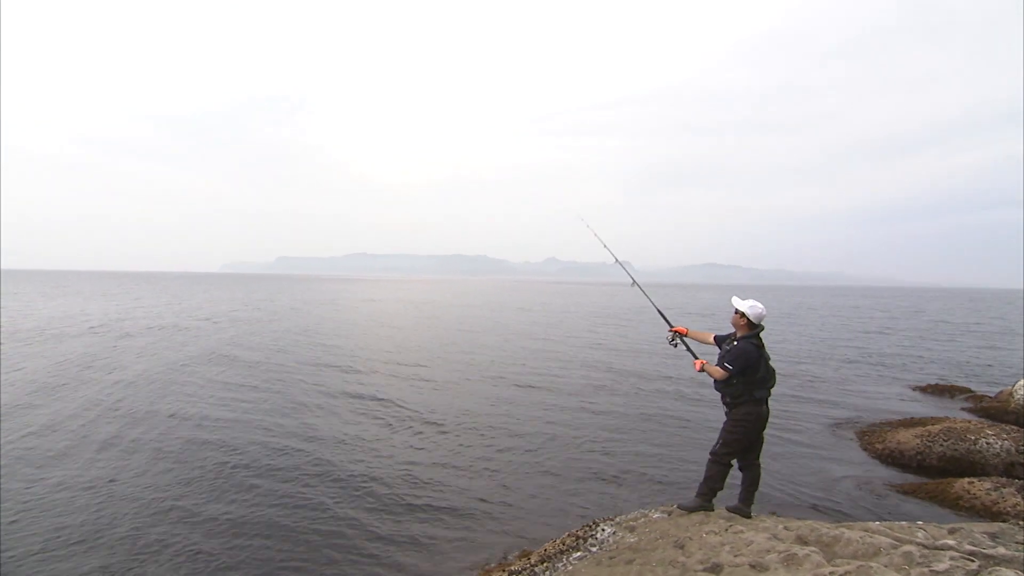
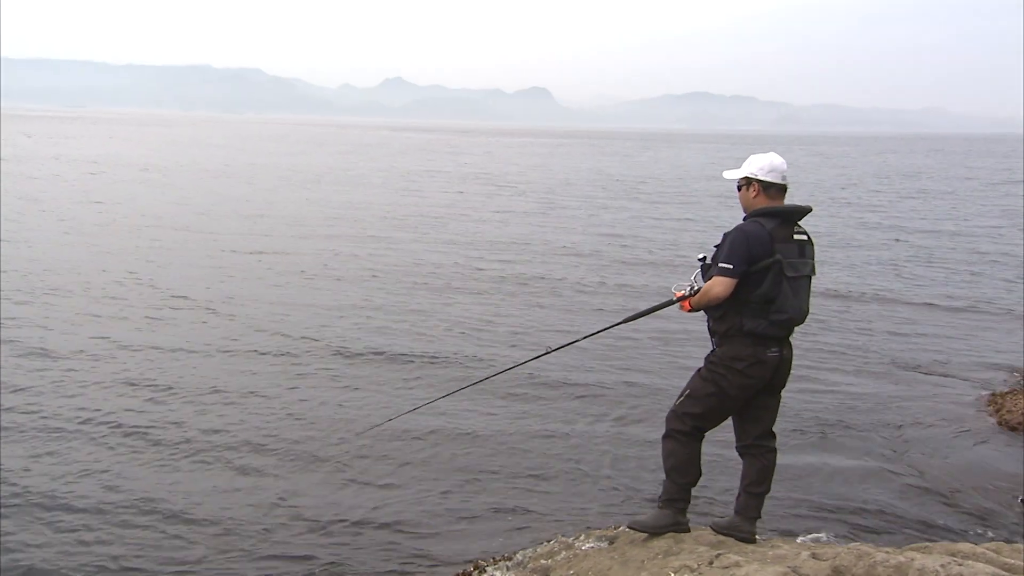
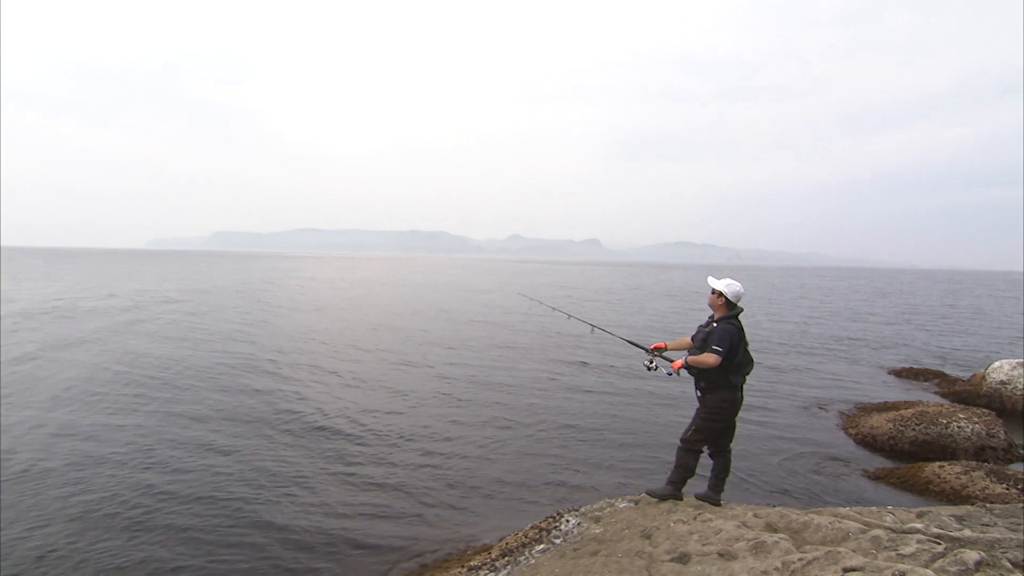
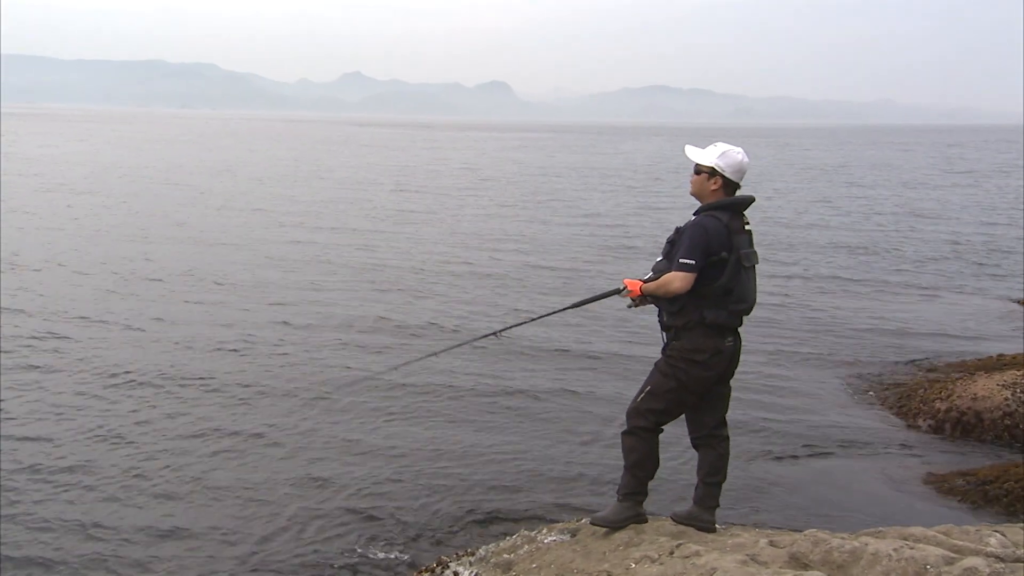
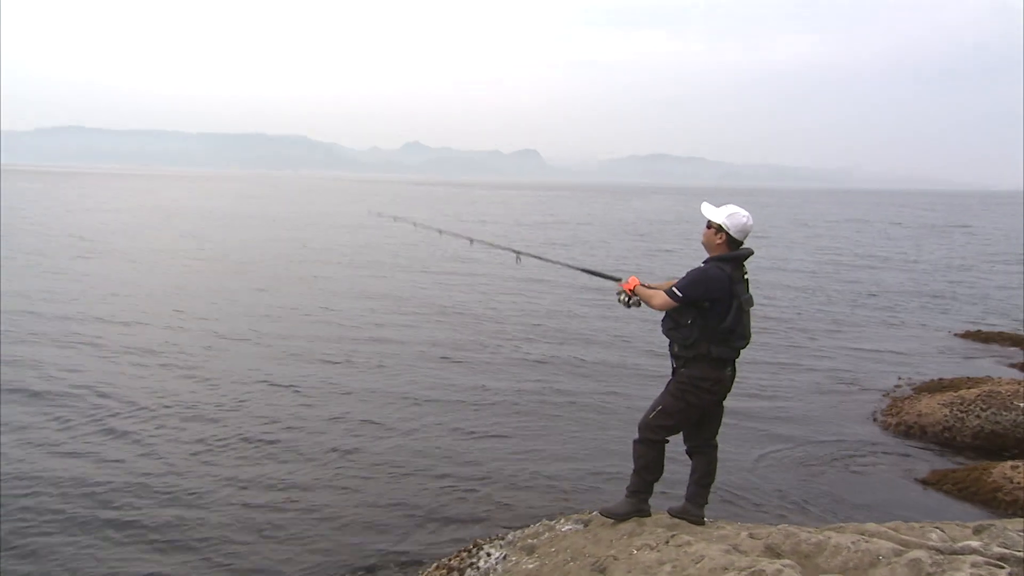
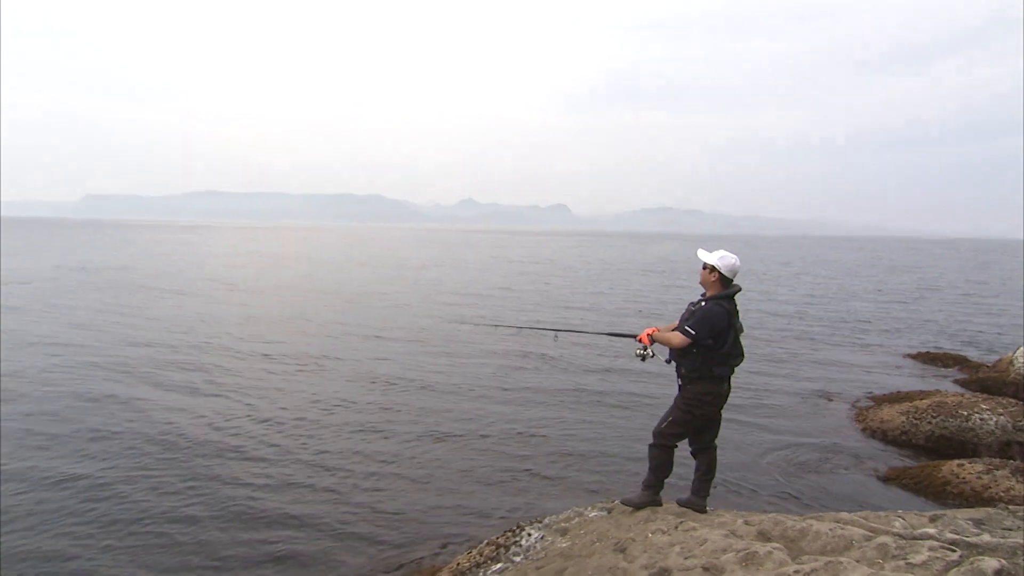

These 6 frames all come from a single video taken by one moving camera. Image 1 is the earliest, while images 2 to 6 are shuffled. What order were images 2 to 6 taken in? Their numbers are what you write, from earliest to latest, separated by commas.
3, 6, 5, 4, 2
